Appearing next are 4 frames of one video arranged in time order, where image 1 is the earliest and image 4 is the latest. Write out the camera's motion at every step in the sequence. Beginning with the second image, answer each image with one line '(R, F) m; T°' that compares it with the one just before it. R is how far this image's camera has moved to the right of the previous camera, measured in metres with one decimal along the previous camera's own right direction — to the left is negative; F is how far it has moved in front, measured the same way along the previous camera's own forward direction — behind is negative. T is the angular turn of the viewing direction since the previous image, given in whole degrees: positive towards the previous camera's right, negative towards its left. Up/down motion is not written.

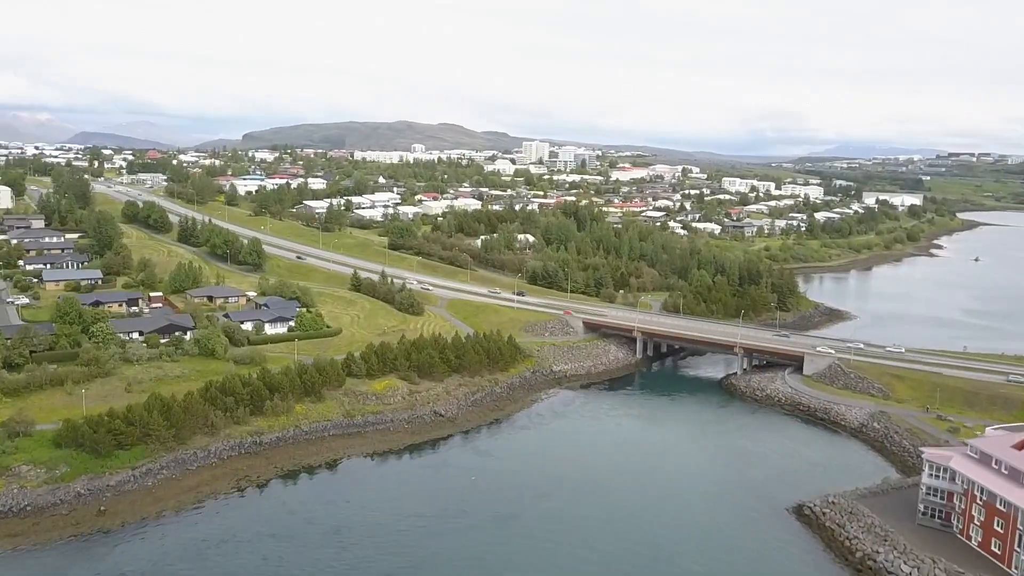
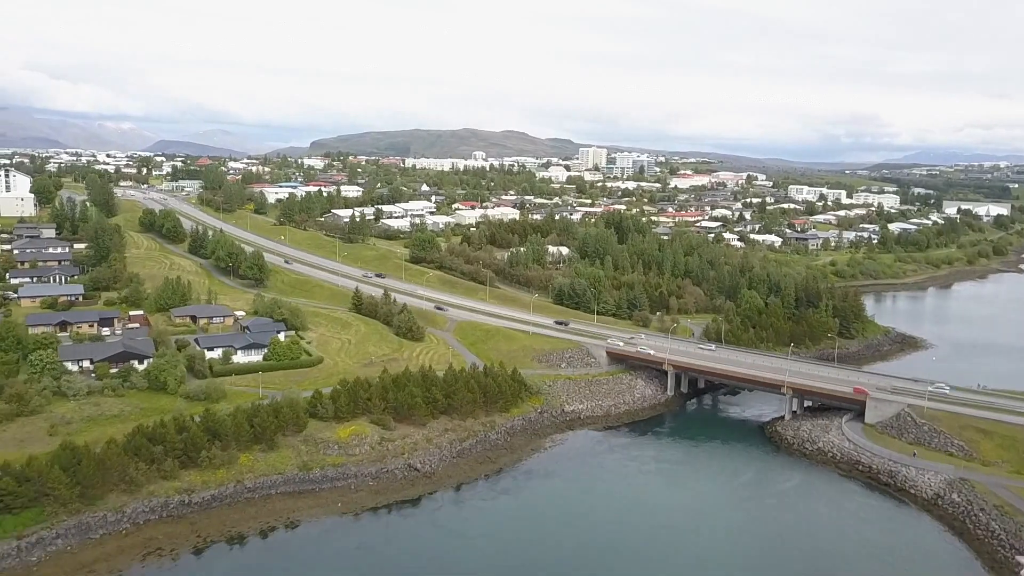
(+3.2, +7.2) m; -5°
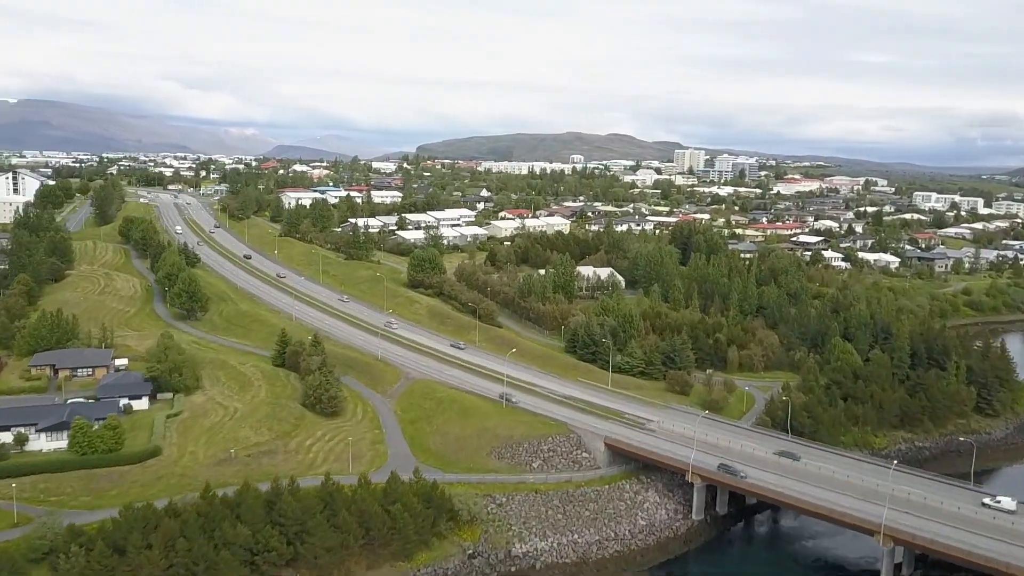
(+6.4, +16.6) m; -8°
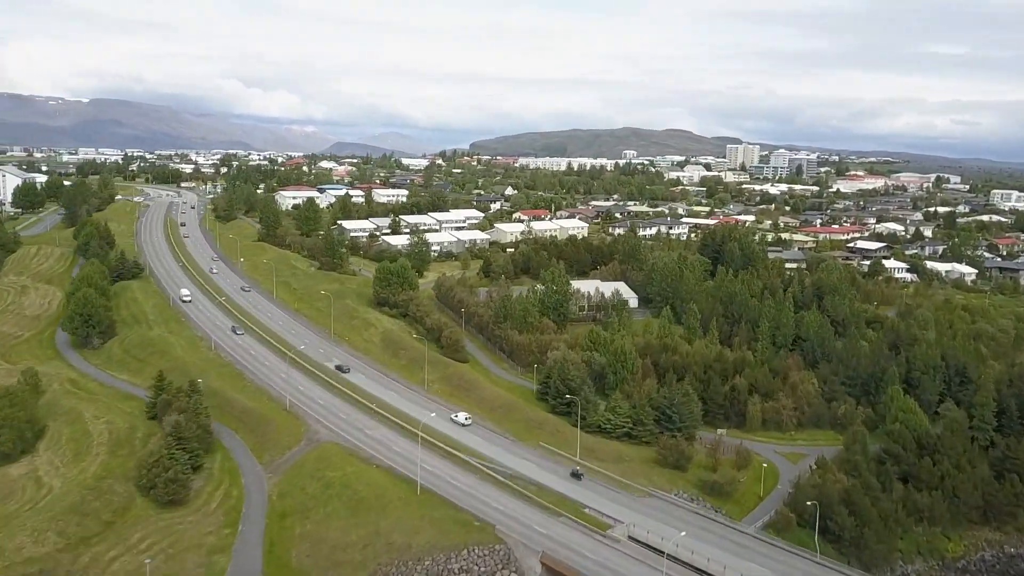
(+4.6, +10.5) m; -4°
